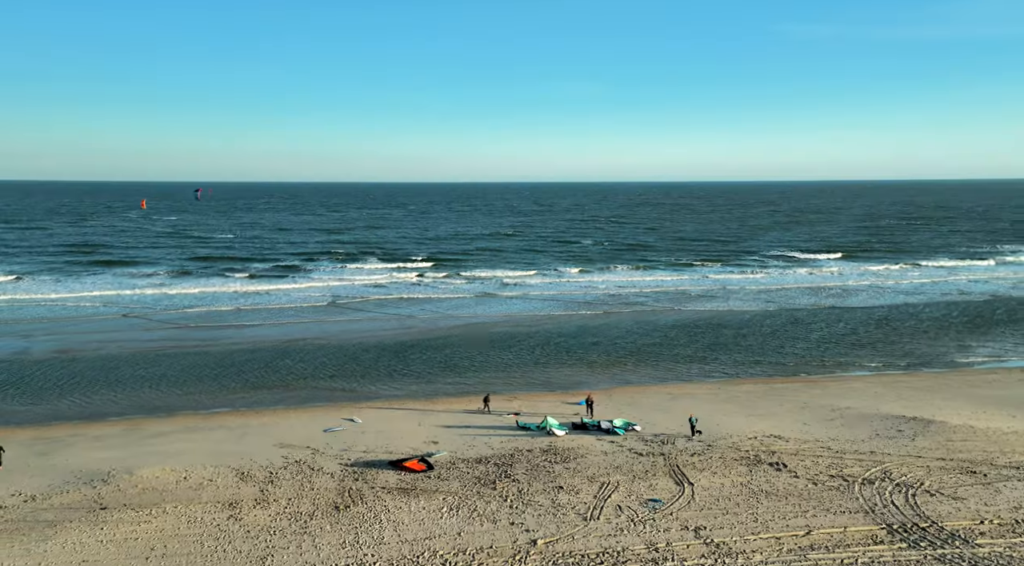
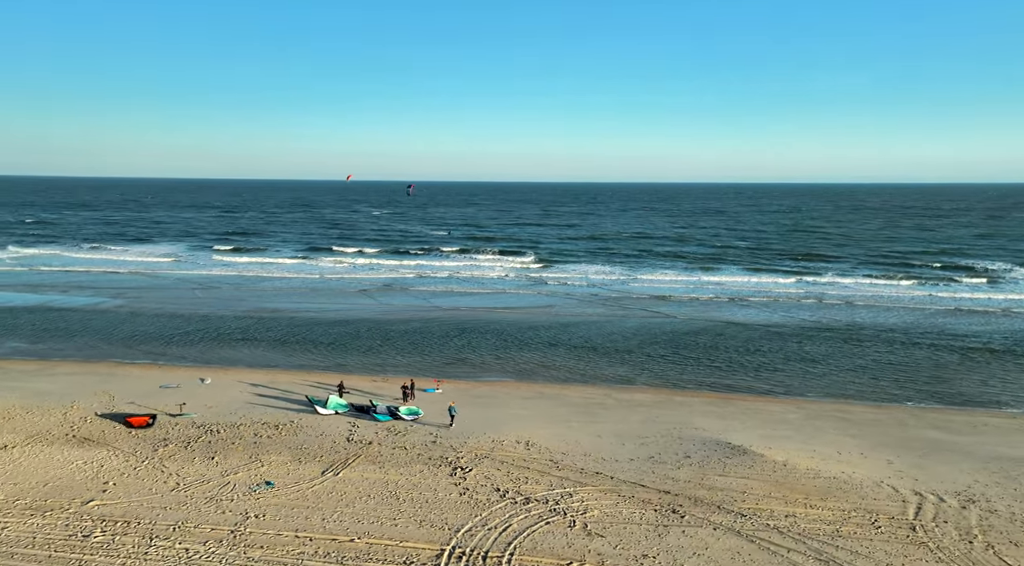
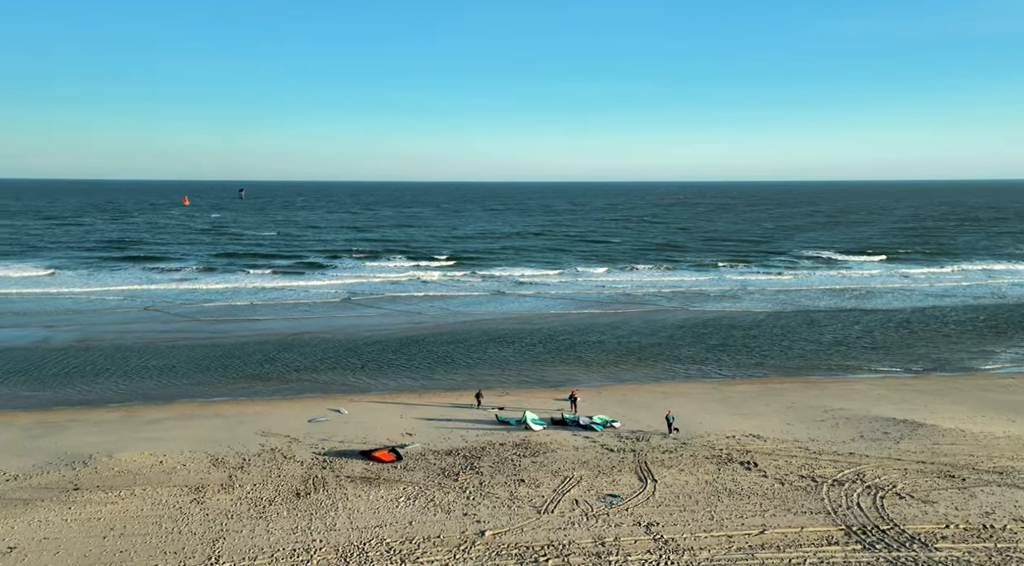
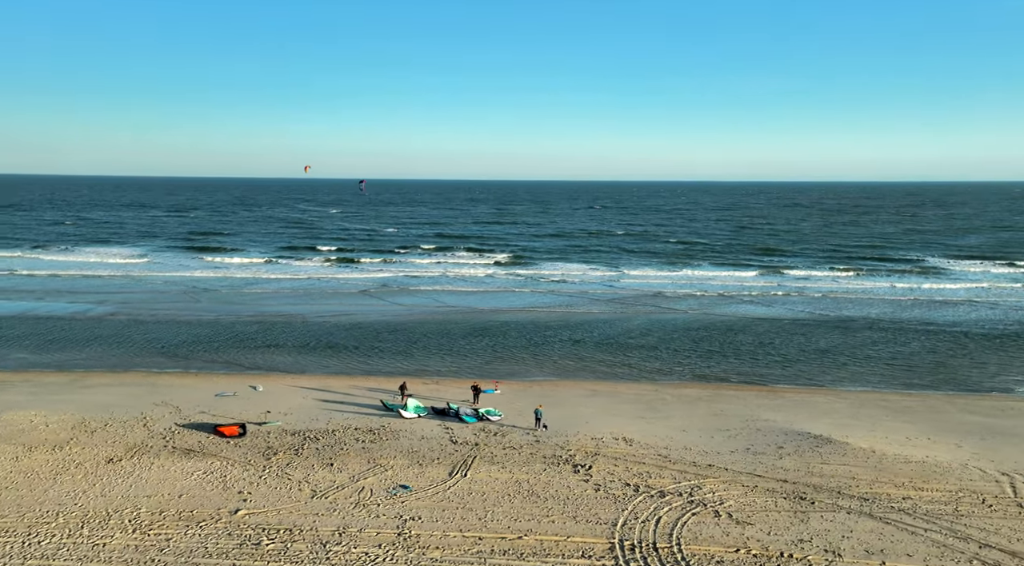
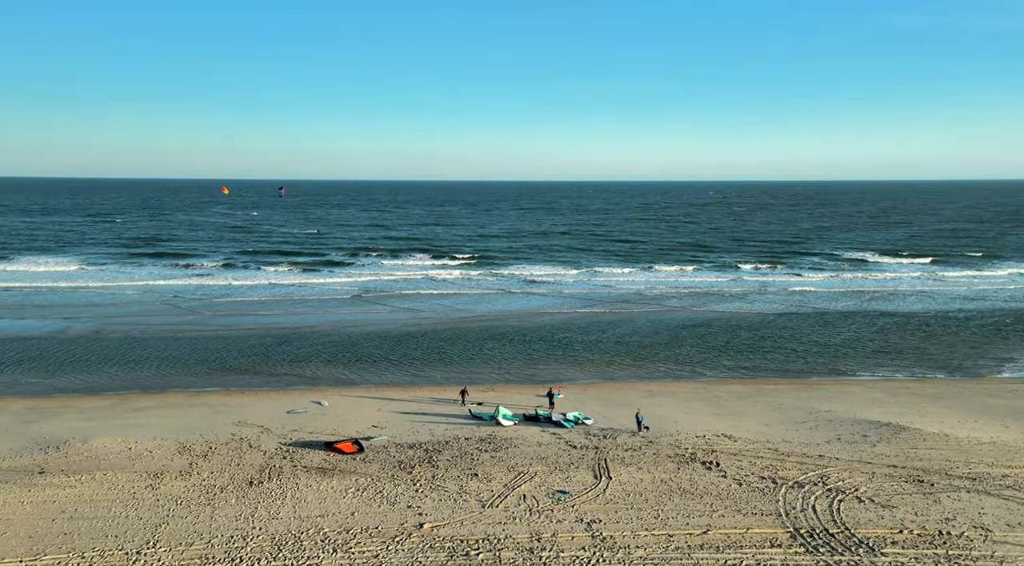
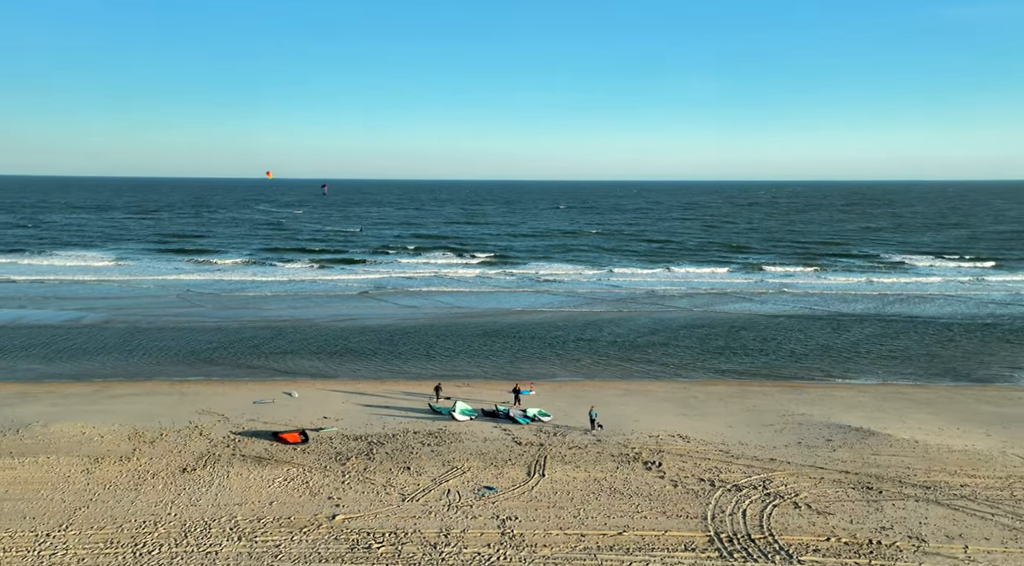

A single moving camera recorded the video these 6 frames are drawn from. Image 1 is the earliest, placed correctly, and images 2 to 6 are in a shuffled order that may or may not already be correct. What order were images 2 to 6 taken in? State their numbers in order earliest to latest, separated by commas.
3, 5, 6, 4, 2
